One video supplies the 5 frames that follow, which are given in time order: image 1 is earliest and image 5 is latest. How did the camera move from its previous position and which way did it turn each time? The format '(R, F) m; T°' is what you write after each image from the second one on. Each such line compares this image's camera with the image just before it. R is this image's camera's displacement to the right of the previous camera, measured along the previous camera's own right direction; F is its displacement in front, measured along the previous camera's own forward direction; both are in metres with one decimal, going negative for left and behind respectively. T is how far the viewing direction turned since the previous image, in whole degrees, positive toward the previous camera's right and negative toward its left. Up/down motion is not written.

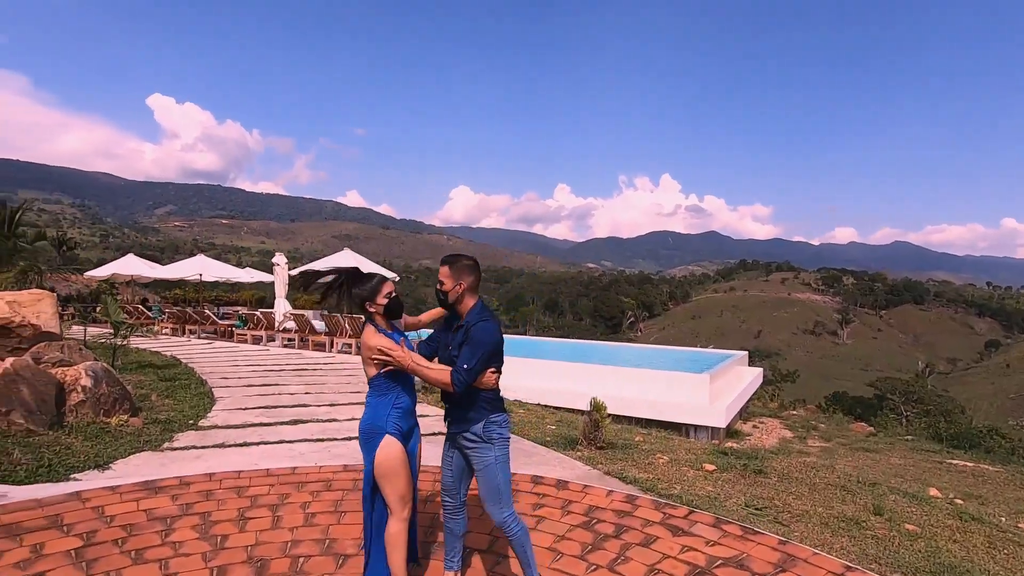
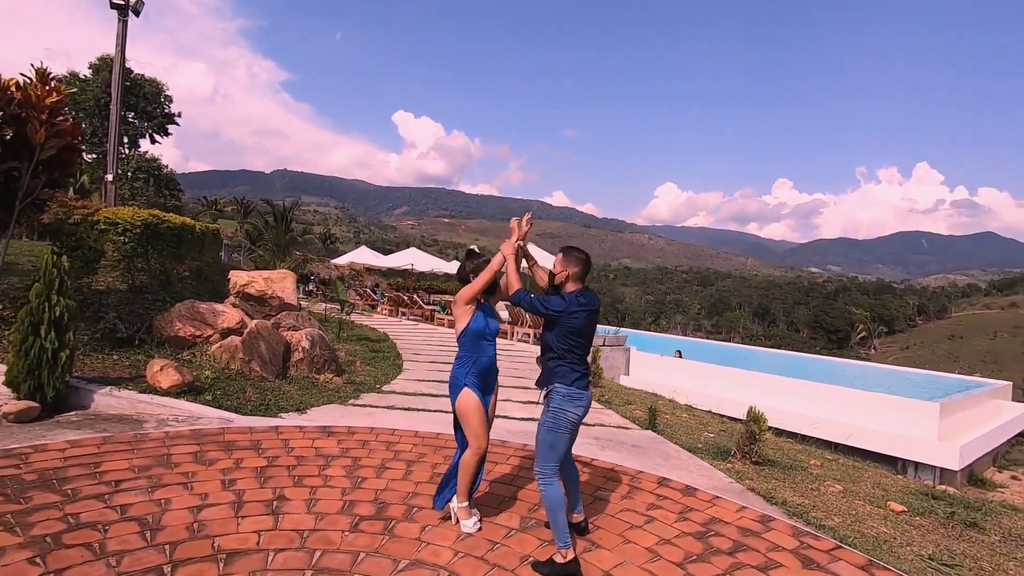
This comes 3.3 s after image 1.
(+0.5, +0.1) m; -21°
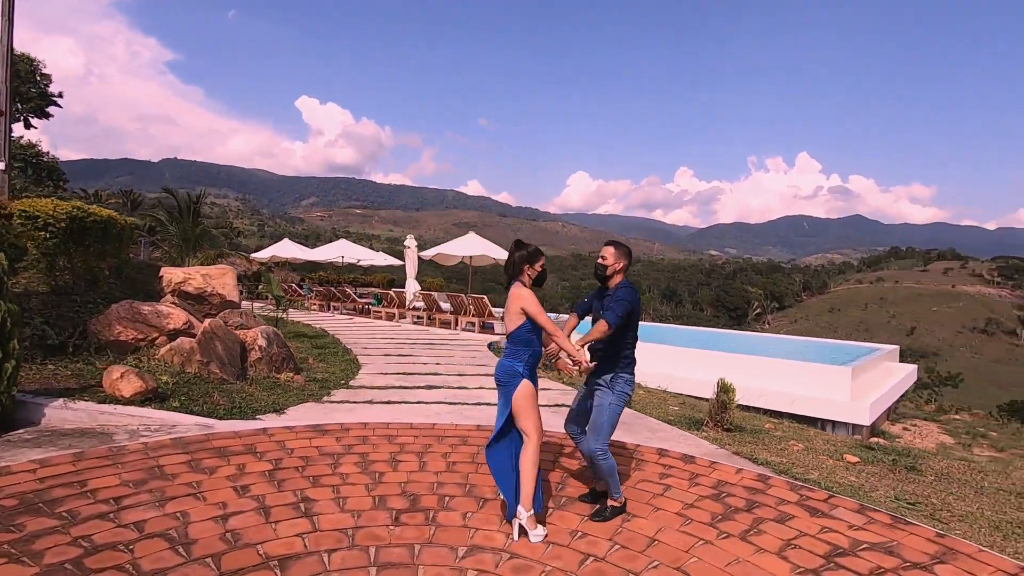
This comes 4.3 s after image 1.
(-0.7, 0.0) m; +9°
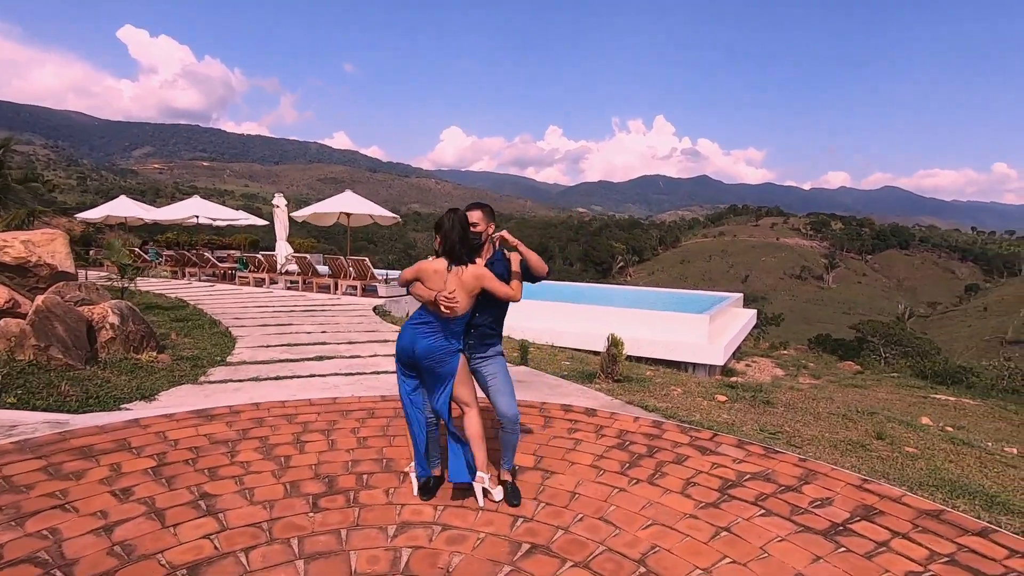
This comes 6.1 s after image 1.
(-0.2, +0.1) m; +13°
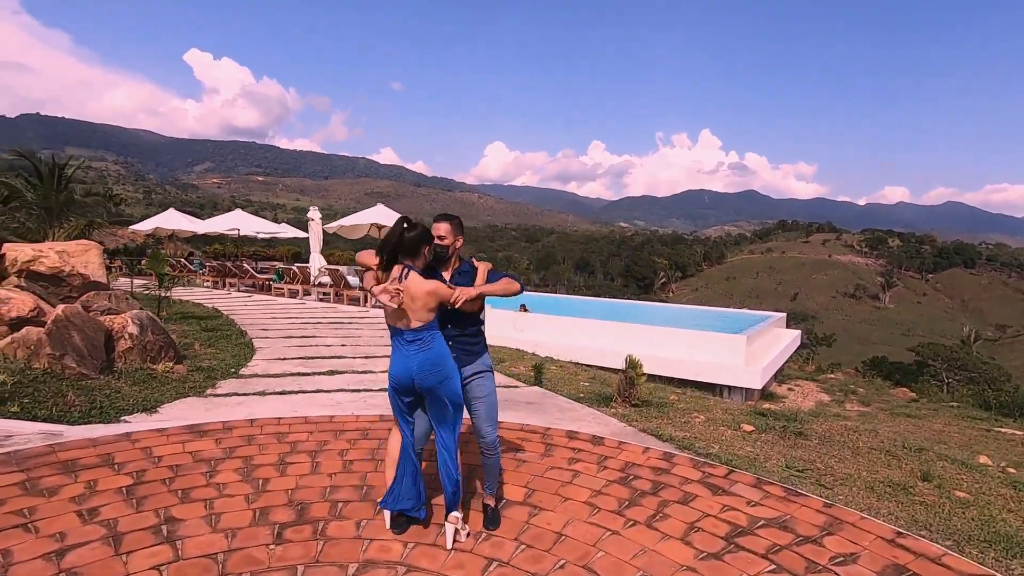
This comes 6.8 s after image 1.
(+0.3, +0.2) m; -4°
